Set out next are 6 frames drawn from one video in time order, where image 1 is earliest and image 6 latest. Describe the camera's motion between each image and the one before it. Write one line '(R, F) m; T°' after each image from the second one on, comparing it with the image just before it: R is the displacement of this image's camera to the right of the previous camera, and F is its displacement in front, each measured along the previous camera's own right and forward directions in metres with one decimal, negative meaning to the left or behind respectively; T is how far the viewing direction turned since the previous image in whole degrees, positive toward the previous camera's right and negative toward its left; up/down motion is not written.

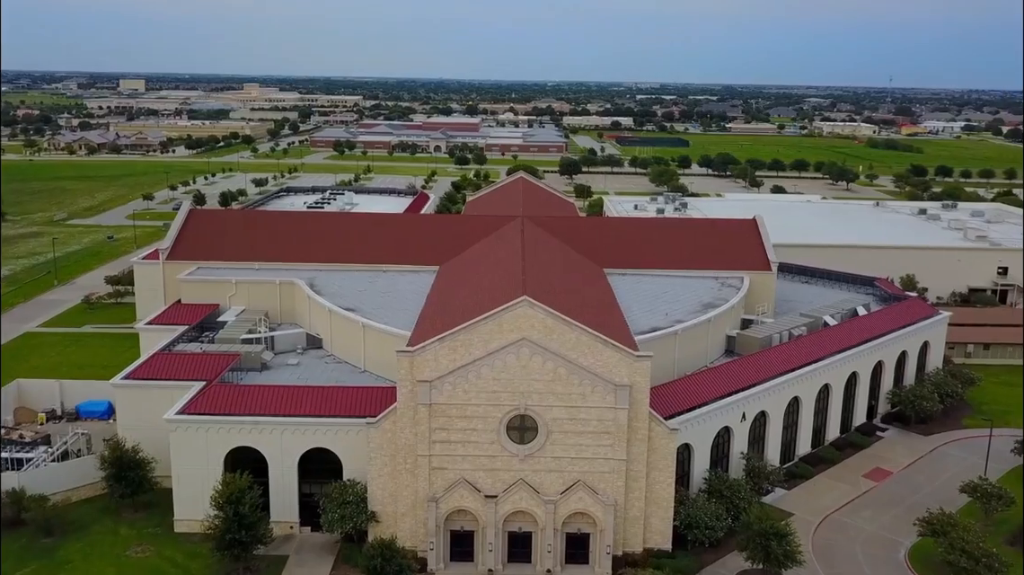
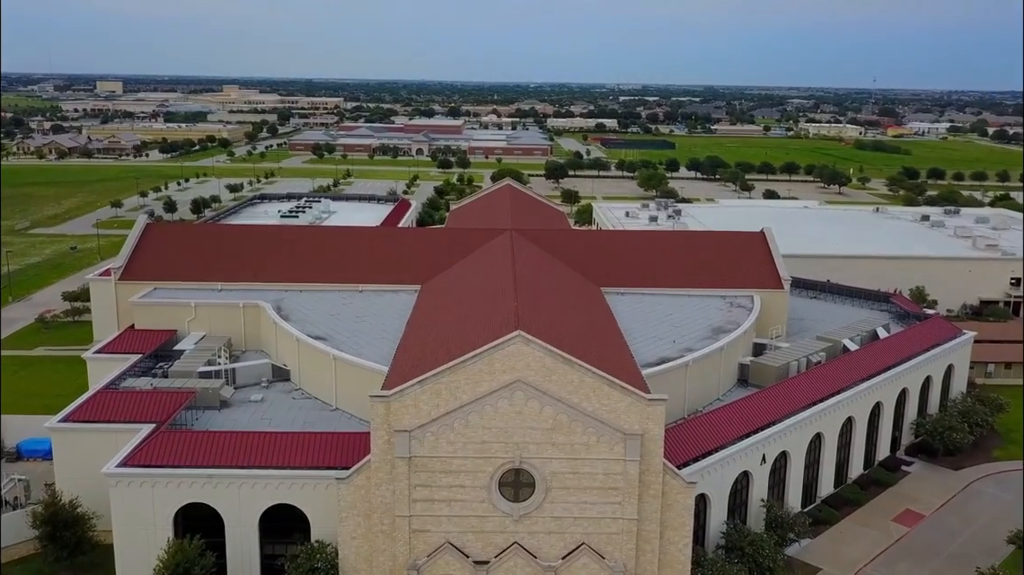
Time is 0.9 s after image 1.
(-0.1, +1.5) m; +1°
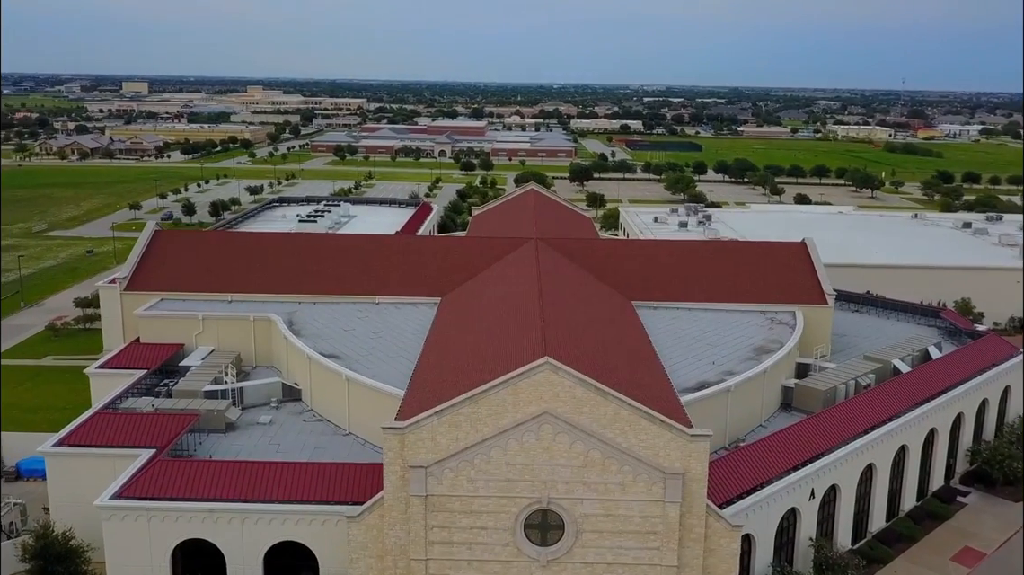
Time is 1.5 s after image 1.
(-0.1, +0.9) m; -1°
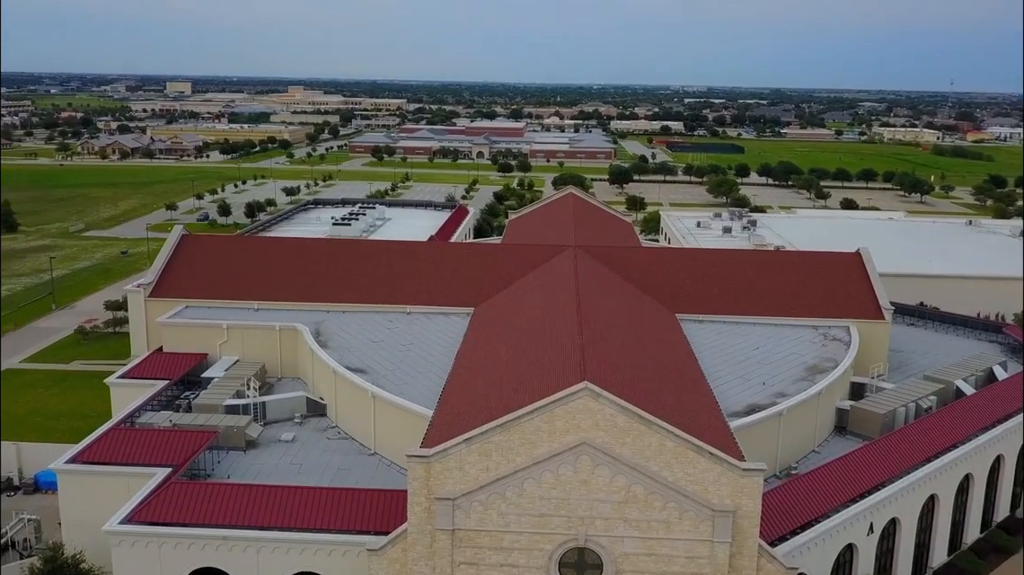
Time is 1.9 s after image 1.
(0.0, +0.7) m; -2°
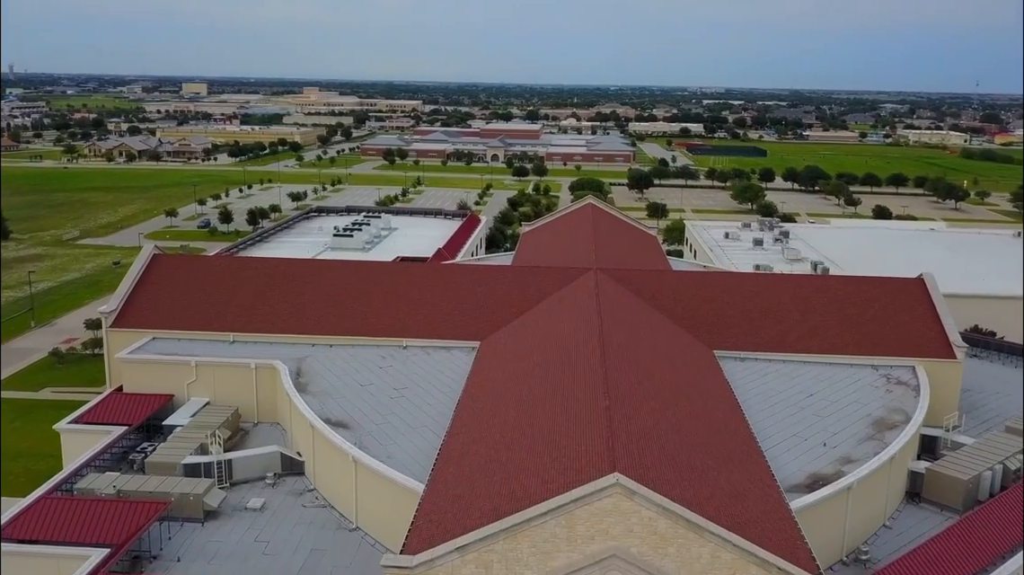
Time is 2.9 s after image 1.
(0.0, +1.9) m; -1°
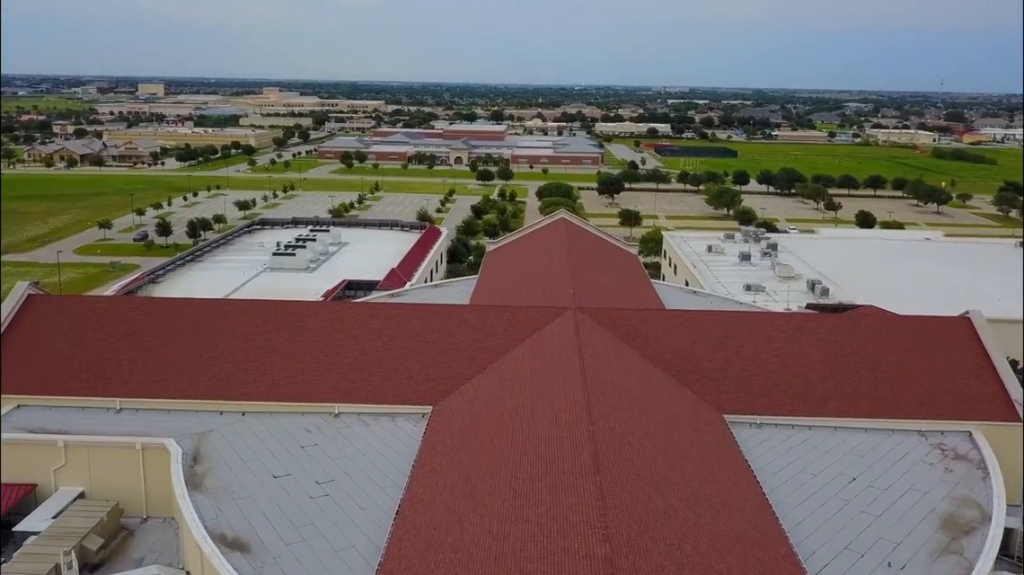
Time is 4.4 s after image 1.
(+0.1, +2.5) m; +2°
